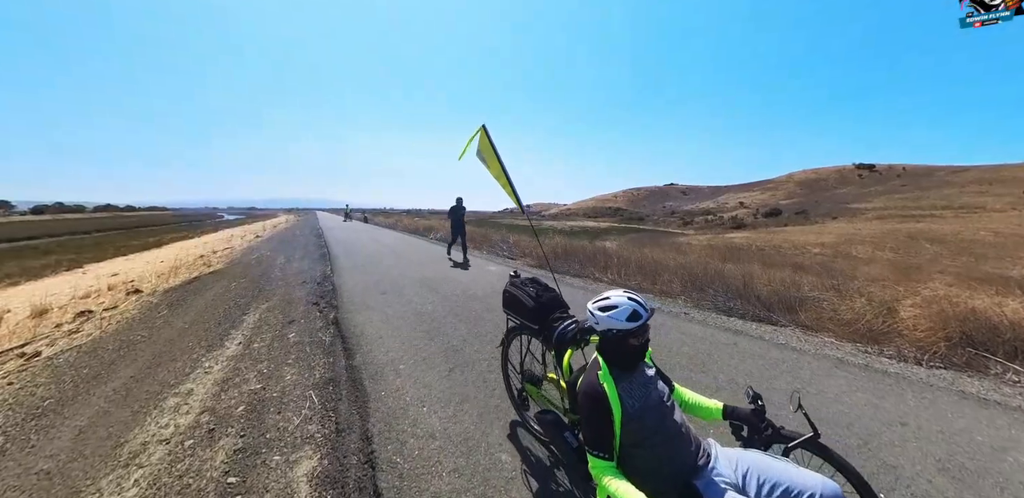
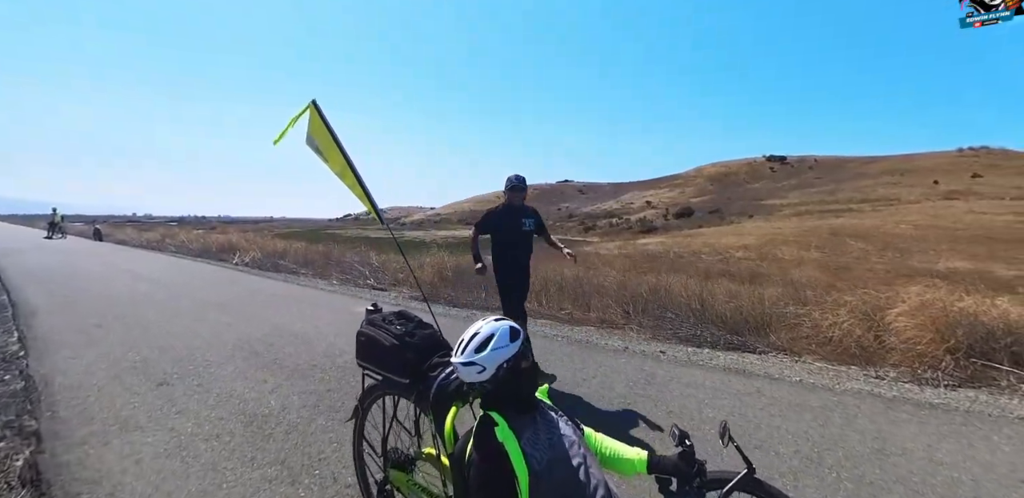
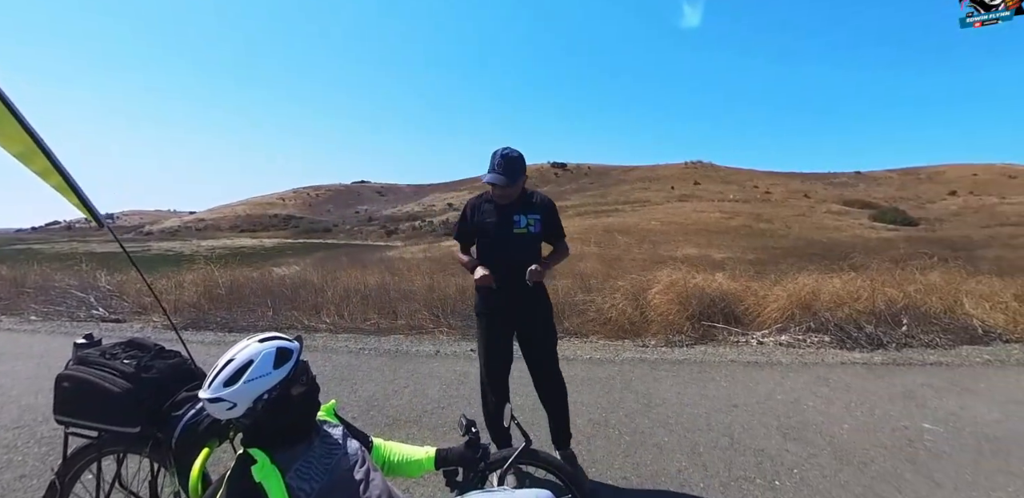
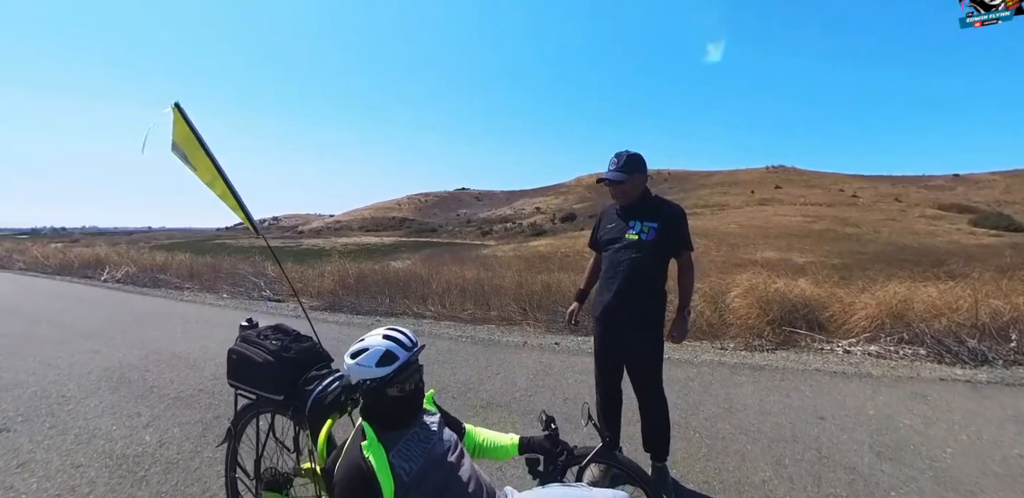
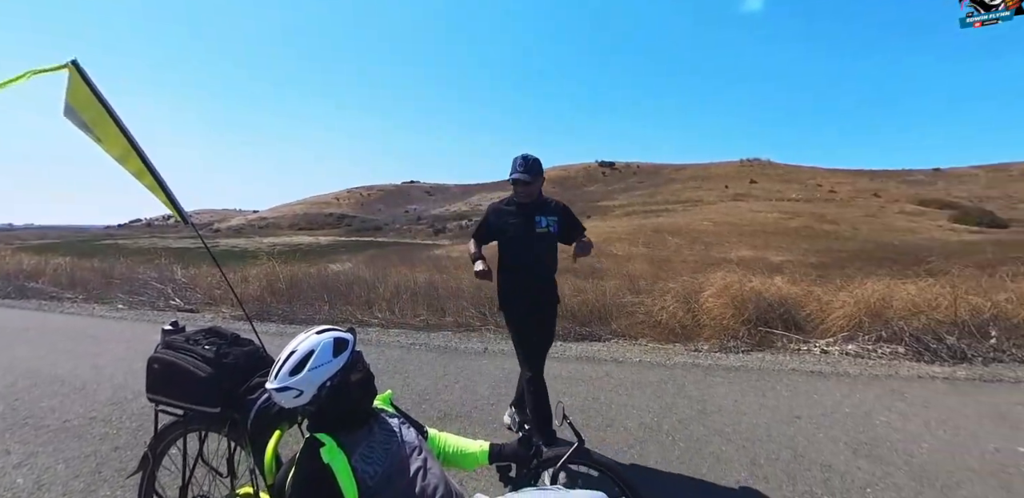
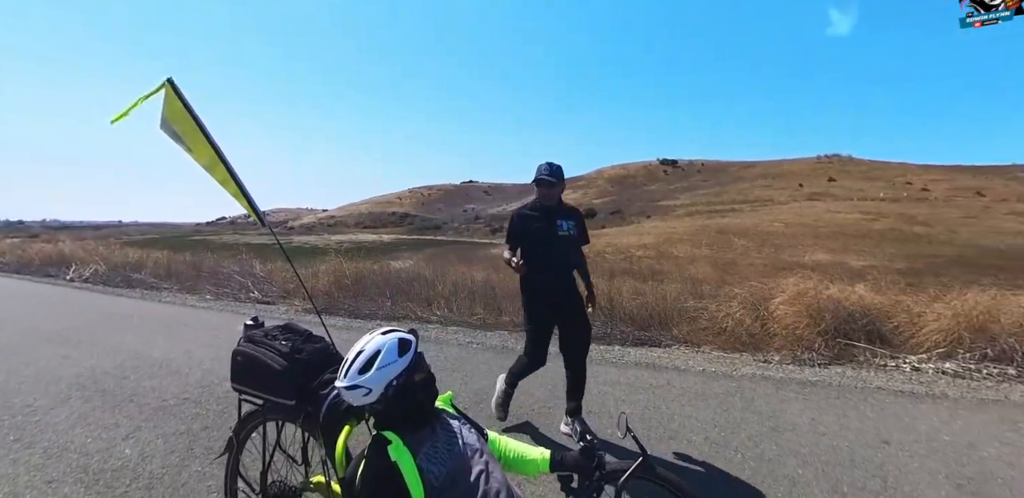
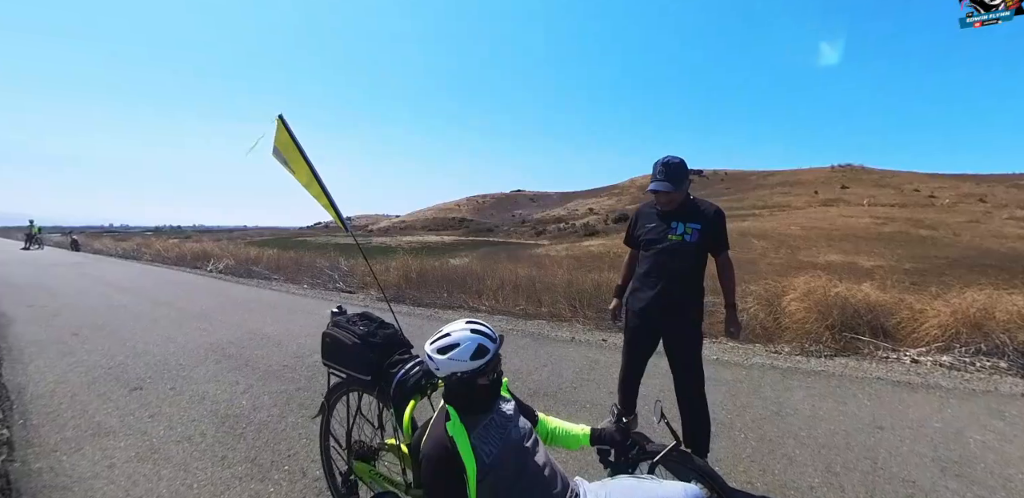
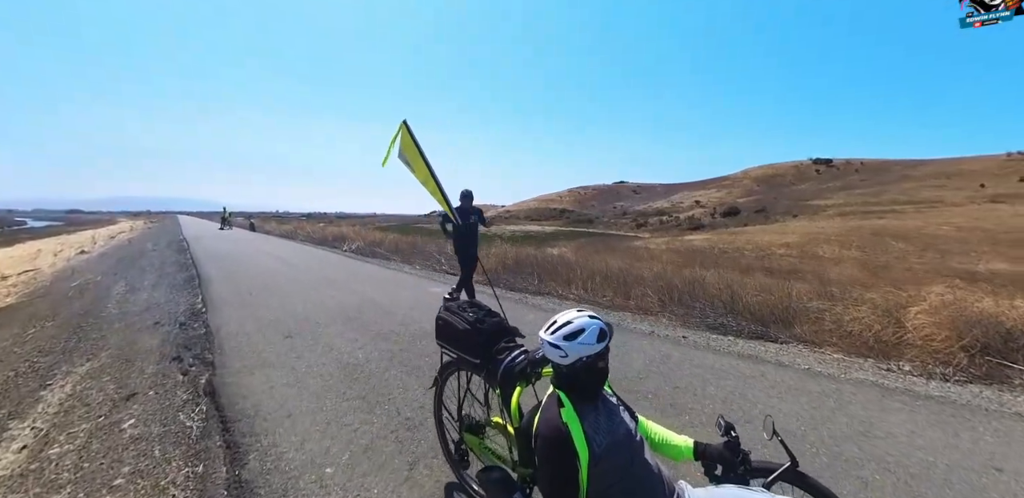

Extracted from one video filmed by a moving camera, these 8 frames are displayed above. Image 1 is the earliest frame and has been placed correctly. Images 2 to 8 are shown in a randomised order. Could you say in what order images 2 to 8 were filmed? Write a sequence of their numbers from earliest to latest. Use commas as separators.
8, 2, 6, 5, 3, 4, 7
